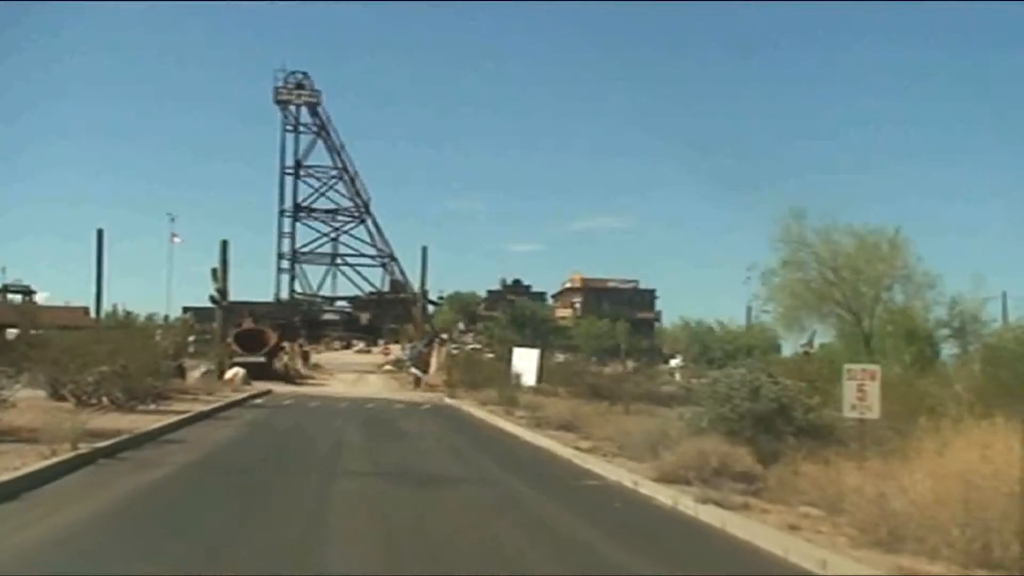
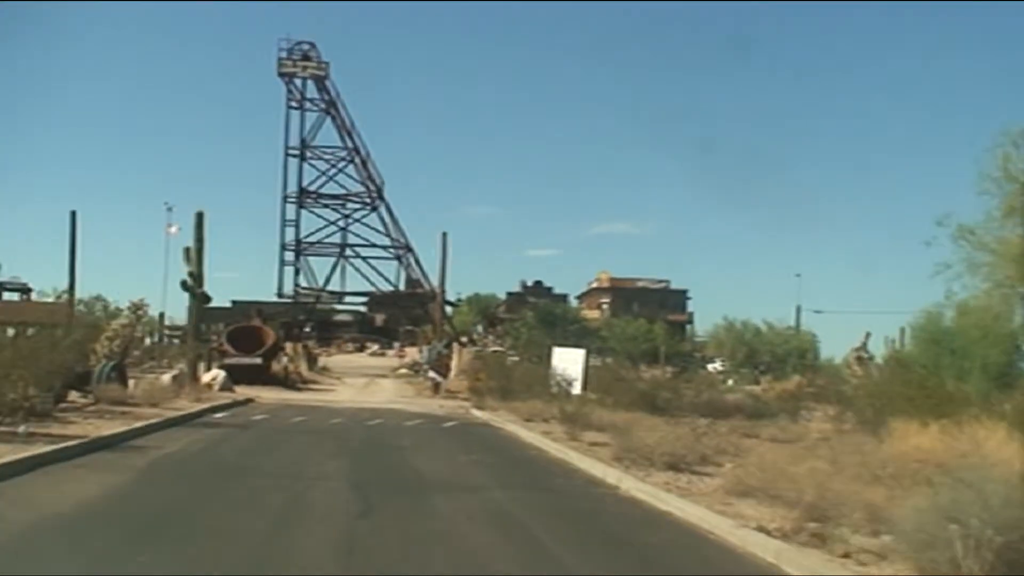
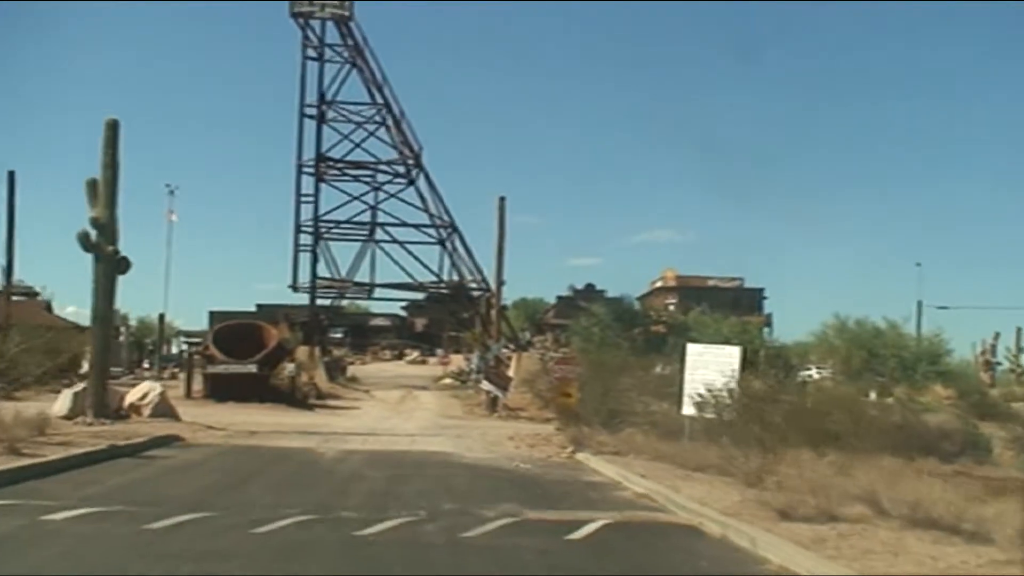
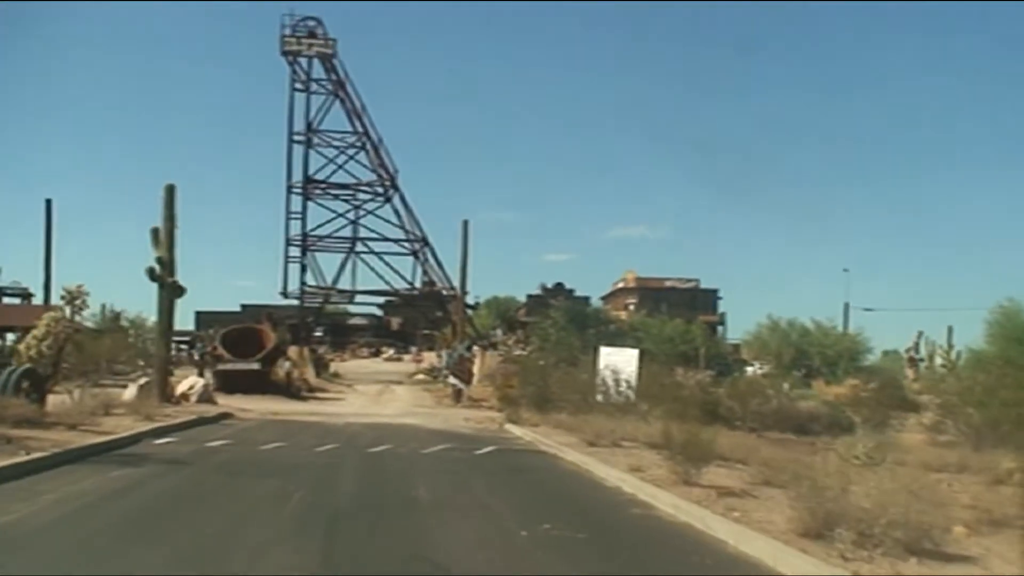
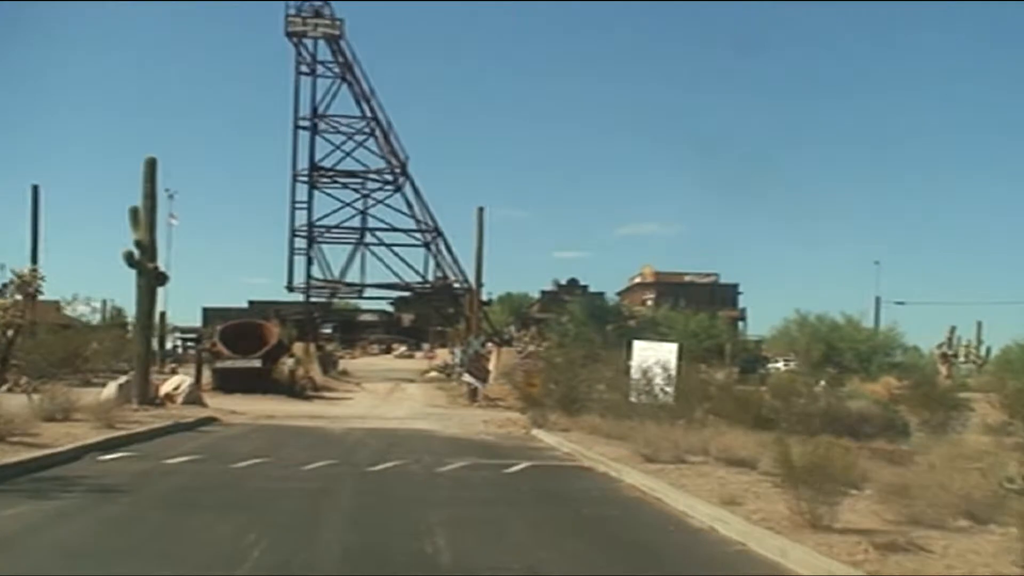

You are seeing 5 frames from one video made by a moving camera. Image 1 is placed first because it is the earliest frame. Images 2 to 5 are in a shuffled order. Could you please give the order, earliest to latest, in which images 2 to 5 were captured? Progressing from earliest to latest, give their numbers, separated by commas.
2, 4, 5, 3
